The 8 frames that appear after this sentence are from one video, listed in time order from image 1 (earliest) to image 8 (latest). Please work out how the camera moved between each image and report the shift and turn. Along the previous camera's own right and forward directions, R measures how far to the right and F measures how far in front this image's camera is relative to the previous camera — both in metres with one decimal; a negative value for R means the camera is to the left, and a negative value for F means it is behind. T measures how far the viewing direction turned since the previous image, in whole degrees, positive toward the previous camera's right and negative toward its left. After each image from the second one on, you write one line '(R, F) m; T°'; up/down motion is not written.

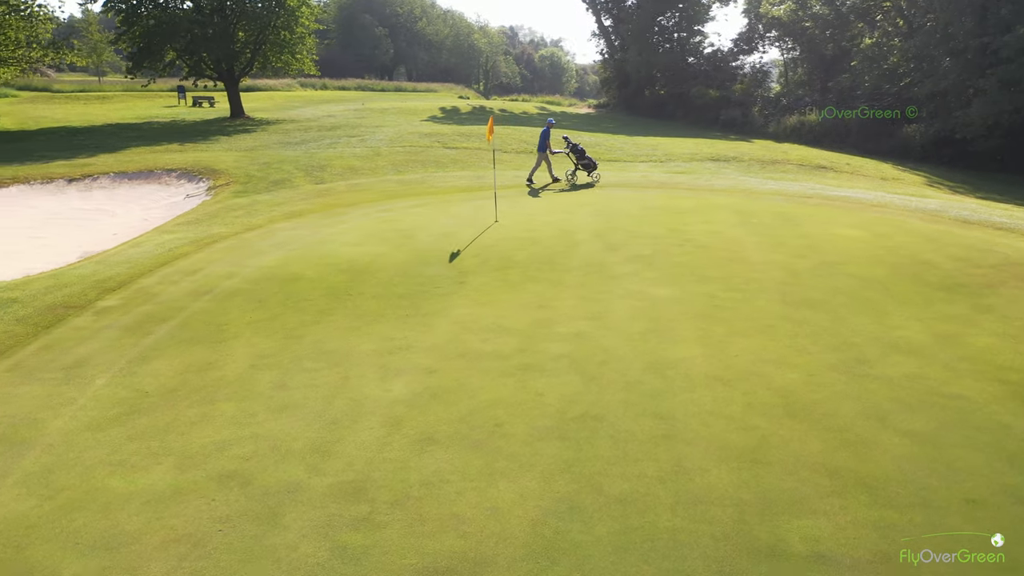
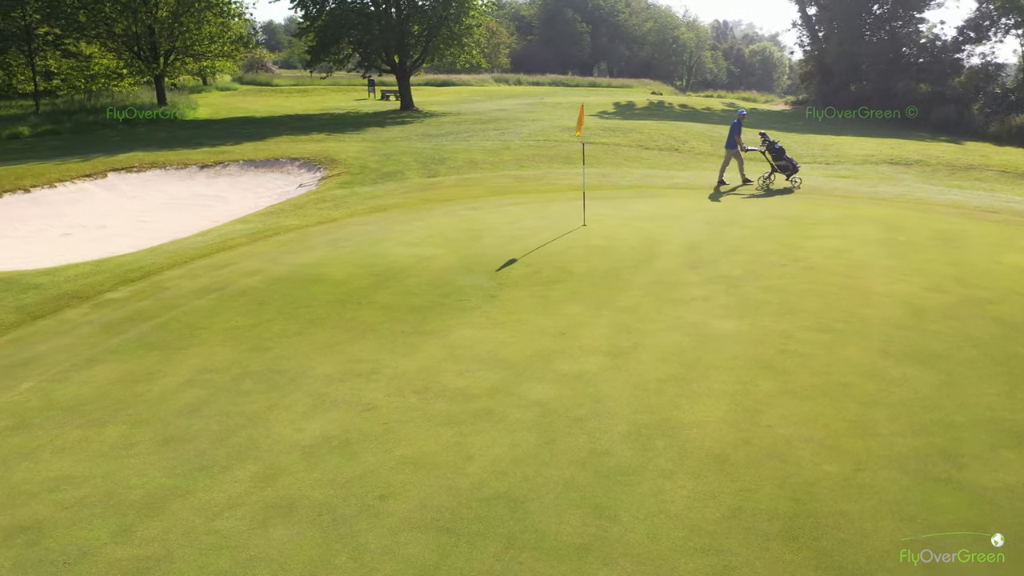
(+1.6, +1.8) m; -14°
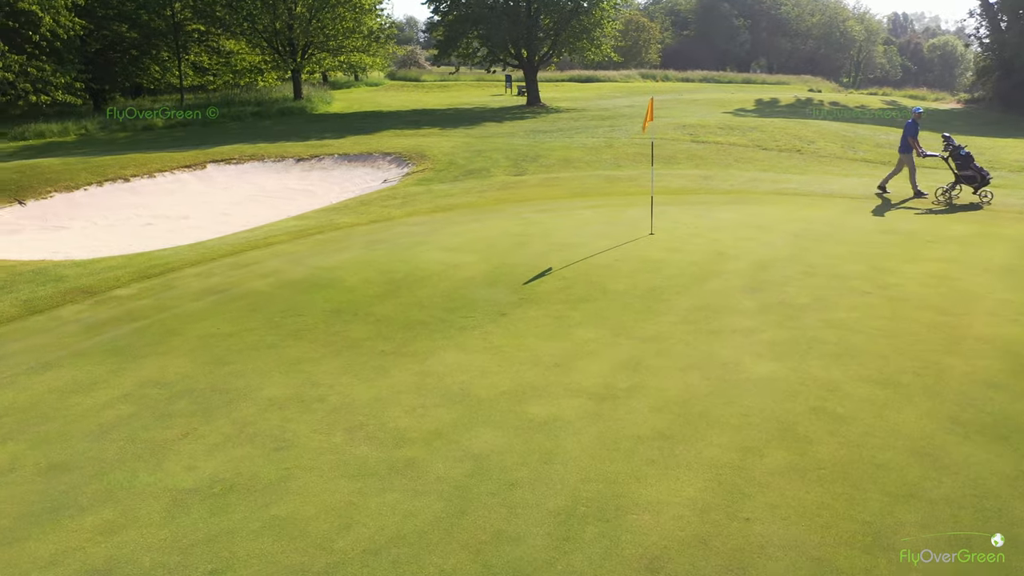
(+1.2, +1.2) m; -10°
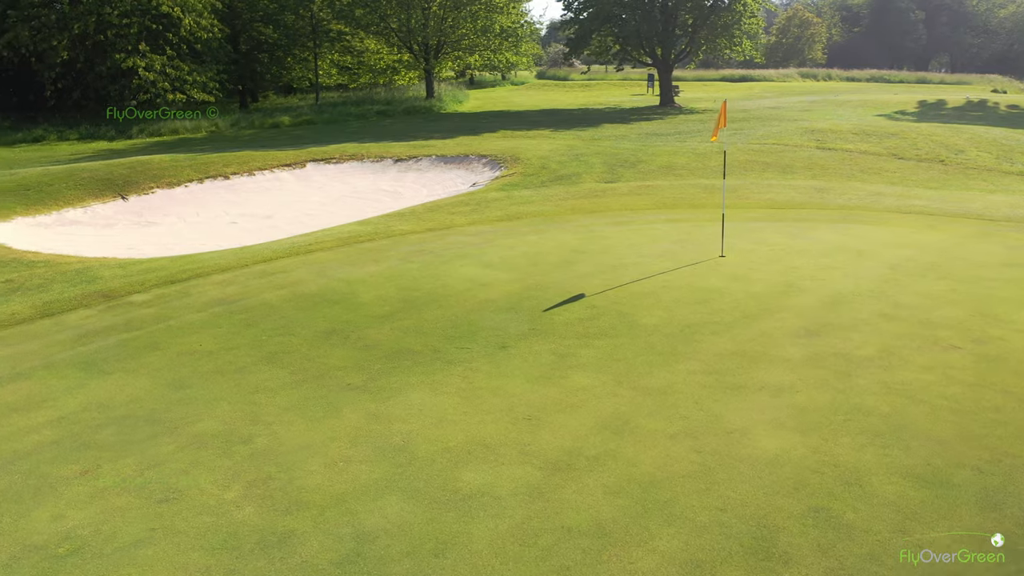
(+1.2, +1.0) m; -11°
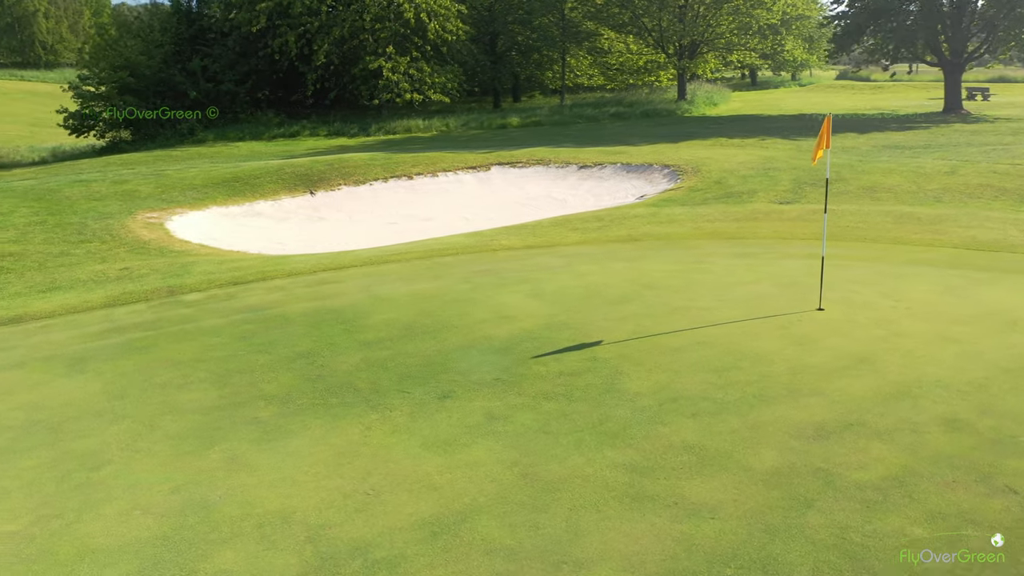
(+2.3, +1.3) m; -20°
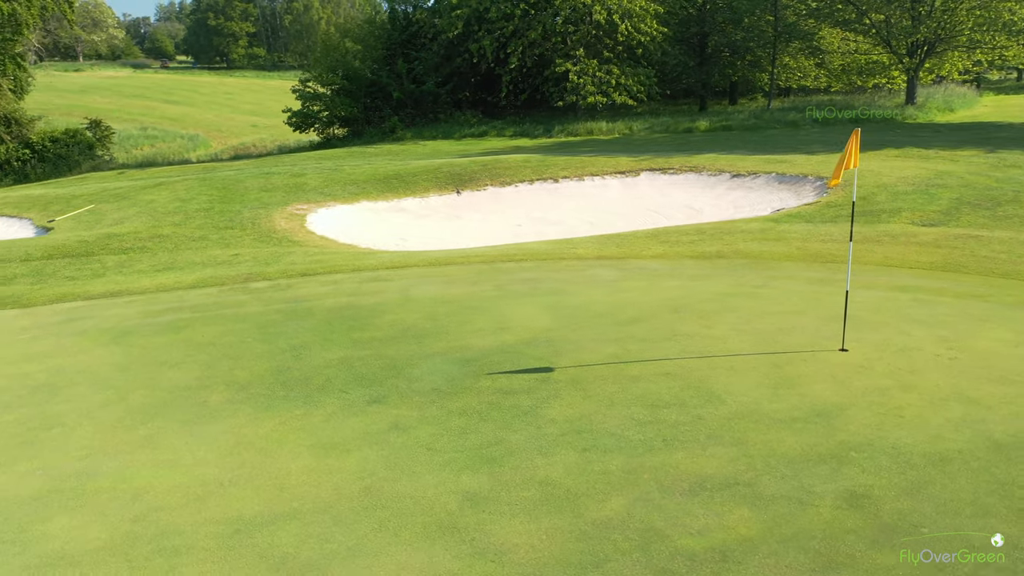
(+2.1, +0.4) m; -17°
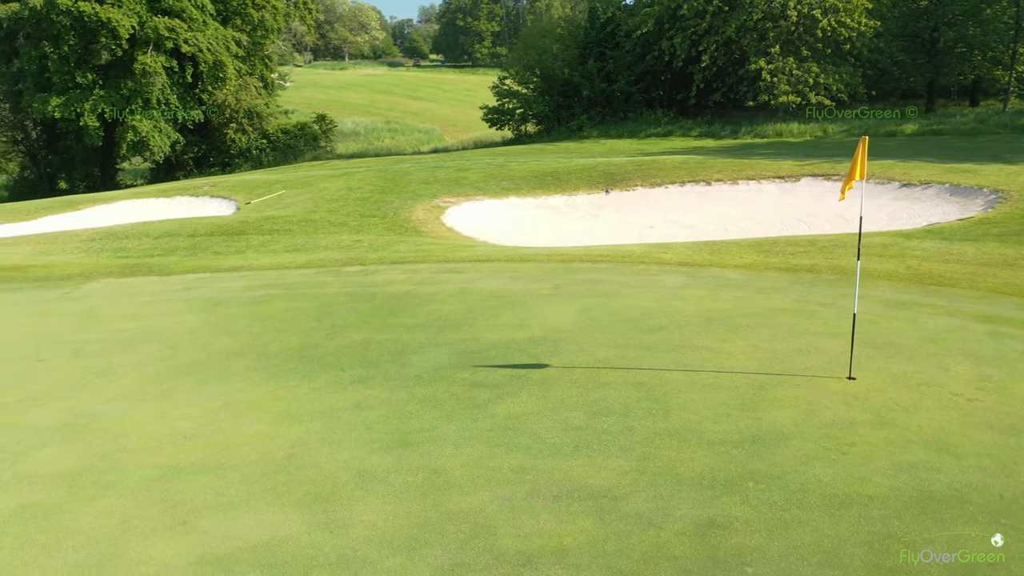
(+1.8, +0.1) m; -16°
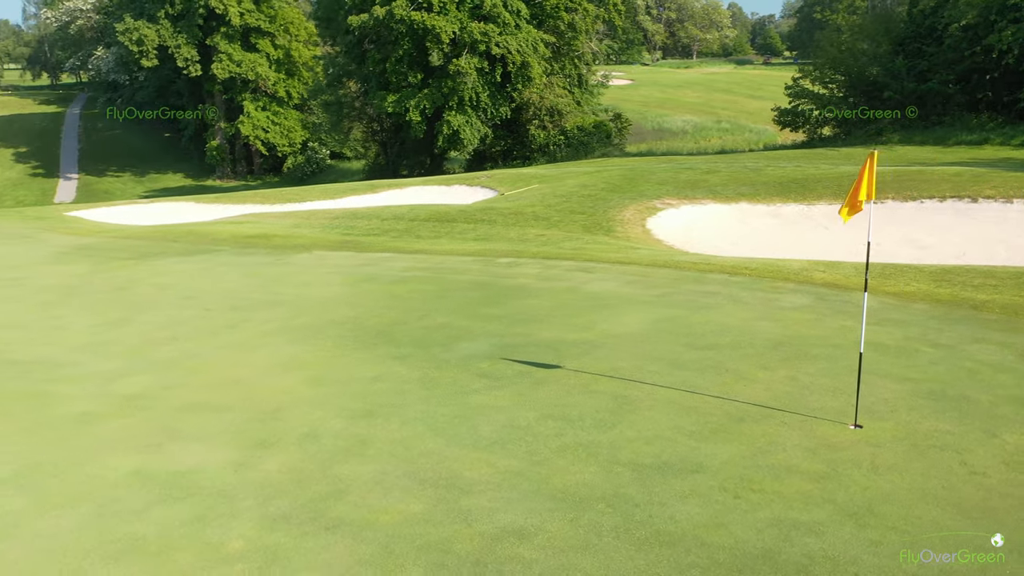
(+2.4, +0.3) m; -23°
